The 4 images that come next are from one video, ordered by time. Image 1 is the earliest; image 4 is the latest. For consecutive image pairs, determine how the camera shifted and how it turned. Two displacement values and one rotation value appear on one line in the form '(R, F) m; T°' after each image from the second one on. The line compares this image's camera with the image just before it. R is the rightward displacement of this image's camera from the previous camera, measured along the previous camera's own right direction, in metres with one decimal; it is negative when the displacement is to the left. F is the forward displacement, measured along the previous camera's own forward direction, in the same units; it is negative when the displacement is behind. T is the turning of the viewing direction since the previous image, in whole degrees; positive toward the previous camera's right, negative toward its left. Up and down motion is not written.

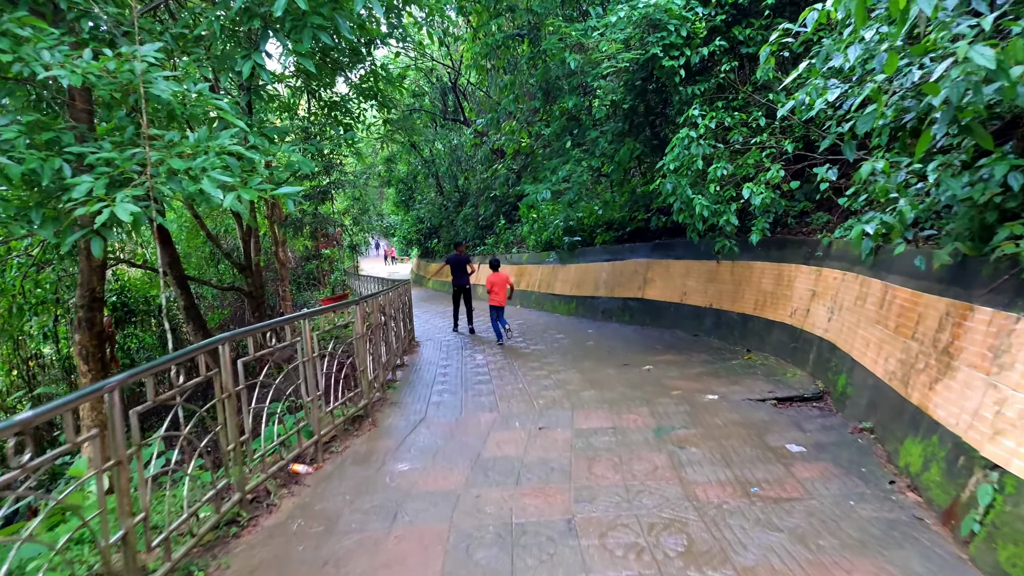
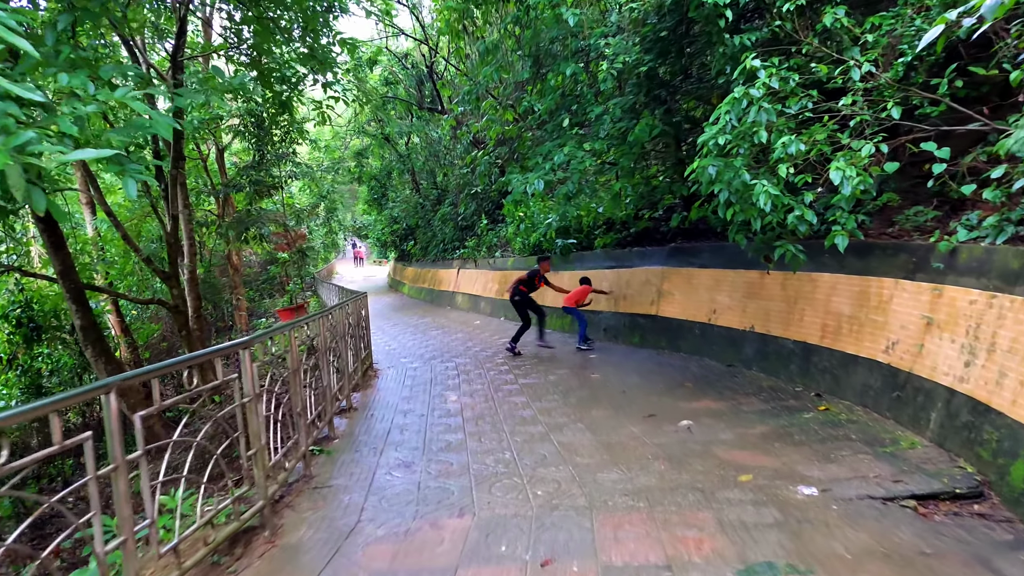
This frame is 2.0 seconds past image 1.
(0.0, +1.6) m; +1°
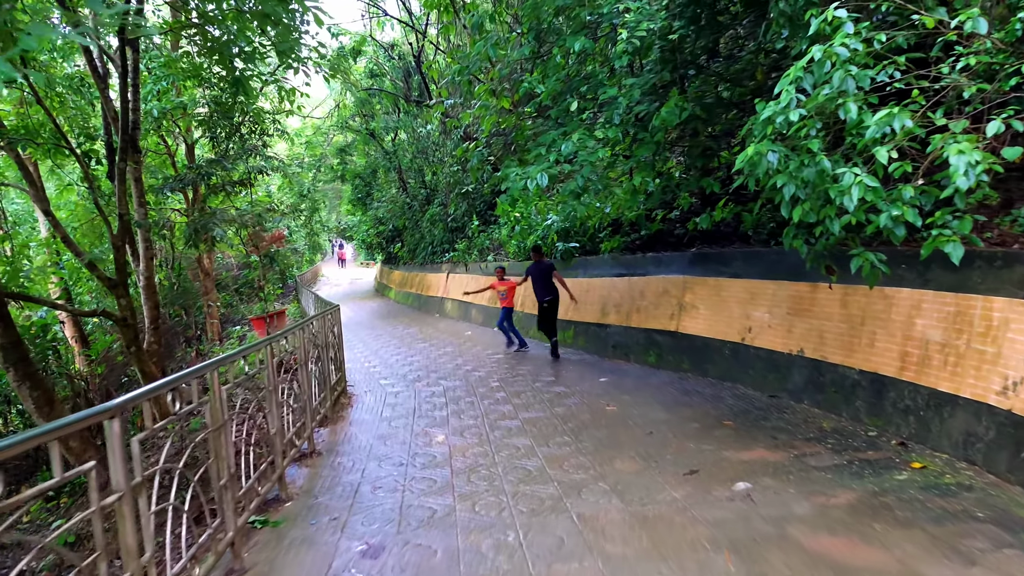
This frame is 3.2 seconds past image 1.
(-0.1, +0.9) m; +1°
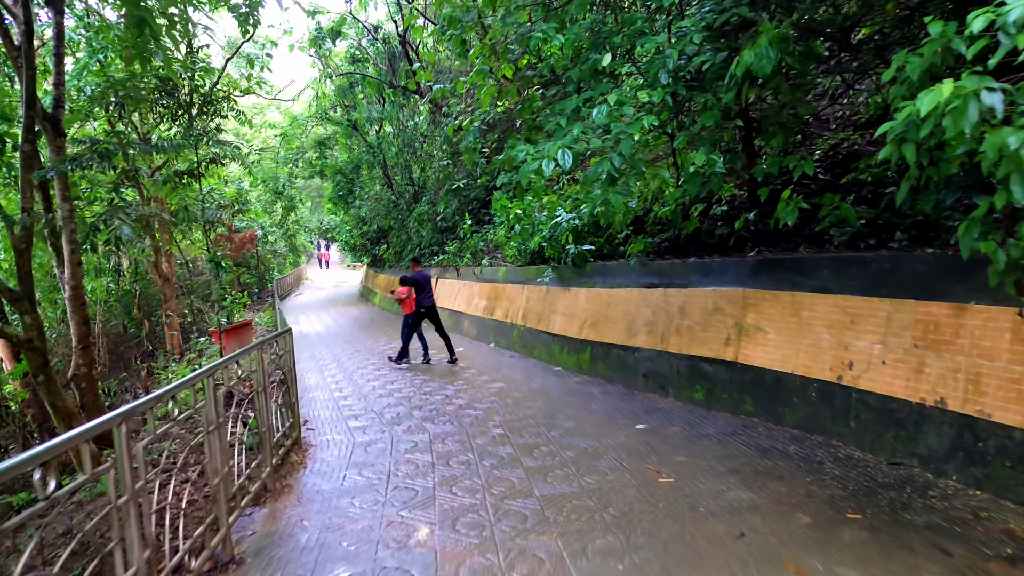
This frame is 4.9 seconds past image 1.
(-0.1, +1.4) m; +1°
